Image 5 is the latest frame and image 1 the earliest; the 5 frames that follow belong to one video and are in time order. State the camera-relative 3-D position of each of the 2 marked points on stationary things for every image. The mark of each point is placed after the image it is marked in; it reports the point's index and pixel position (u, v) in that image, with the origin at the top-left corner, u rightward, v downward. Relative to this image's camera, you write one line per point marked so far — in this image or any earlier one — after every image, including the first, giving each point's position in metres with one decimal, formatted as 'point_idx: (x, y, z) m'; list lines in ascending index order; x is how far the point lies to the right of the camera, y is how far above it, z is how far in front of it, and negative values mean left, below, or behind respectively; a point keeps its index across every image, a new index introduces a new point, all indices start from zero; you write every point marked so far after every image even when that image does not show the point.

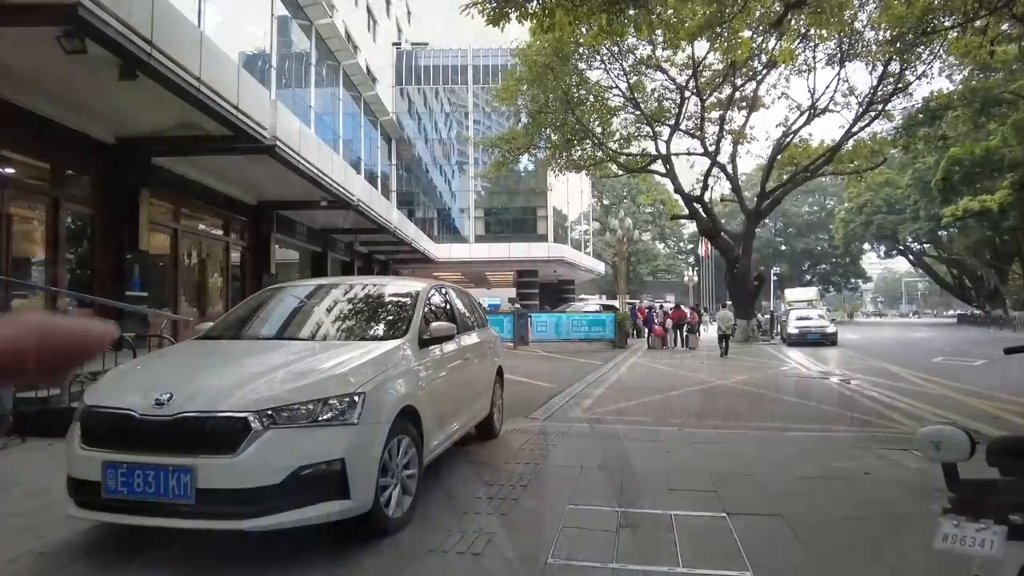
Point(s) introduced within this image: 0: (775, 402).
0: (+3.7, -1.6, +9.1) m
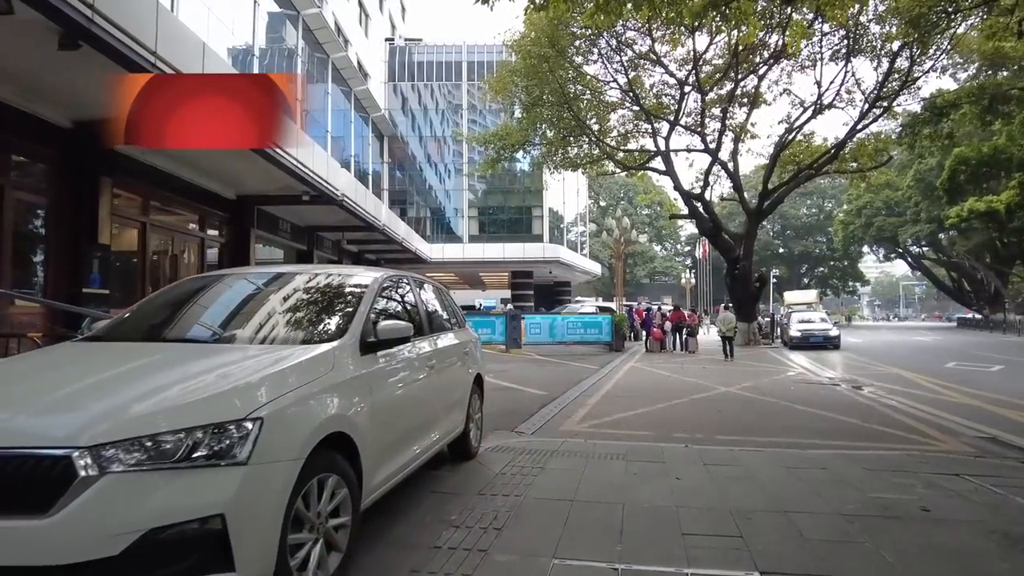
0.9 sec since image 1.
0: (+3.5, -1.6, +8.2) m
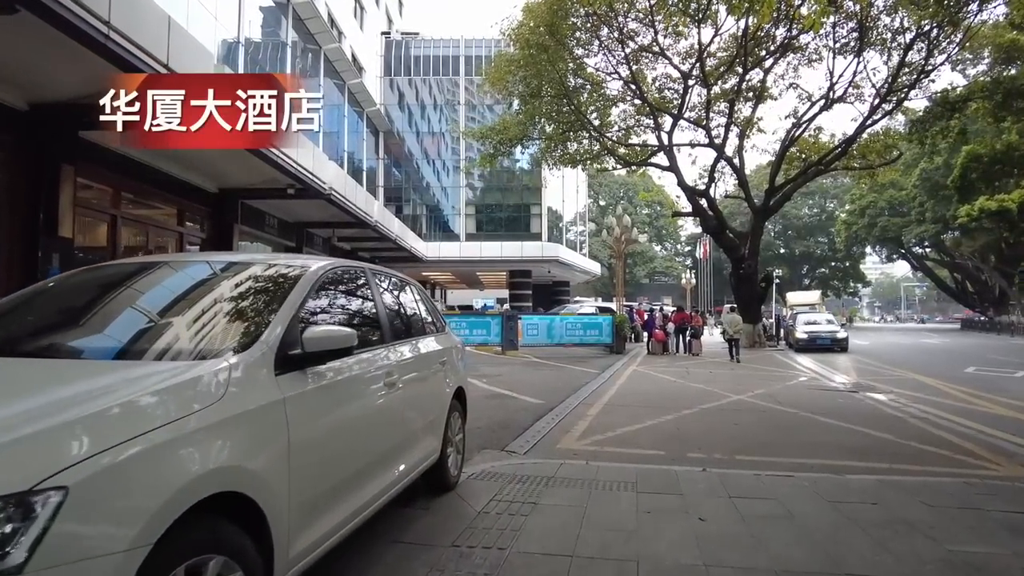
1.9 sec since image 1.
0: (+3.4, -1.6, +7.3) m
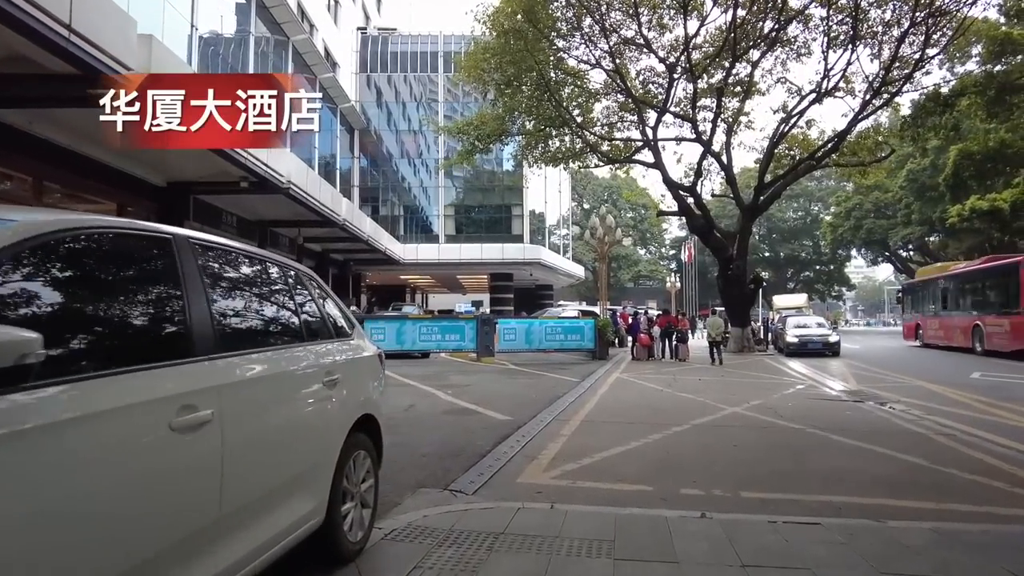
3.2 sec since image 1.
0: (+3.0, -1.5, +6.2) m
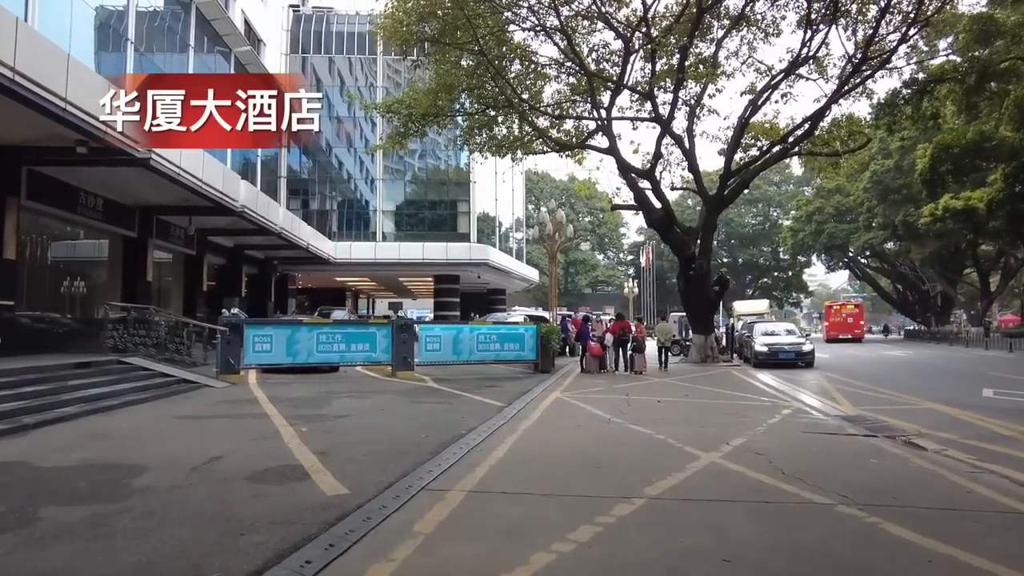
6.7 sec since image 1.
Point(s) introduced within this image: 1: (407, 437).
0: (+1.9, -1.4, +3.3) m
1: (-1.0, -1.6, +6.8) m
